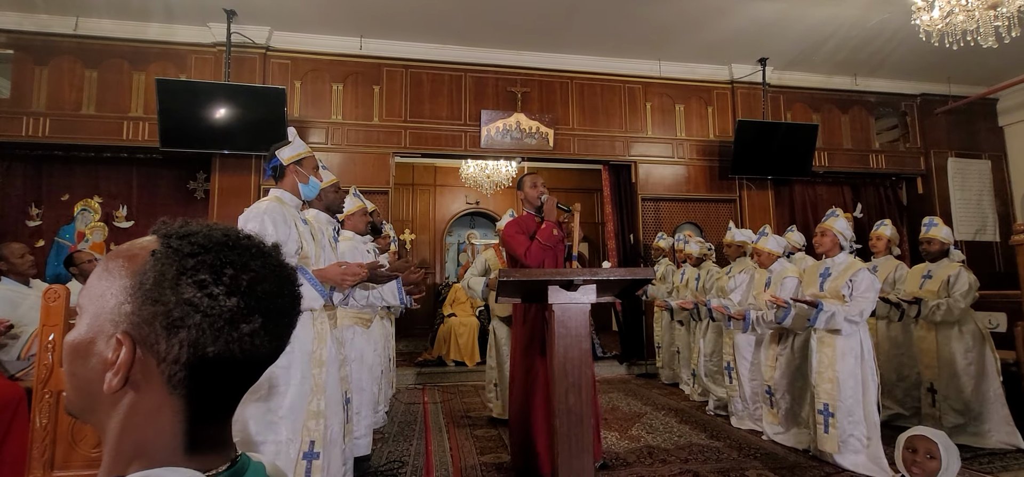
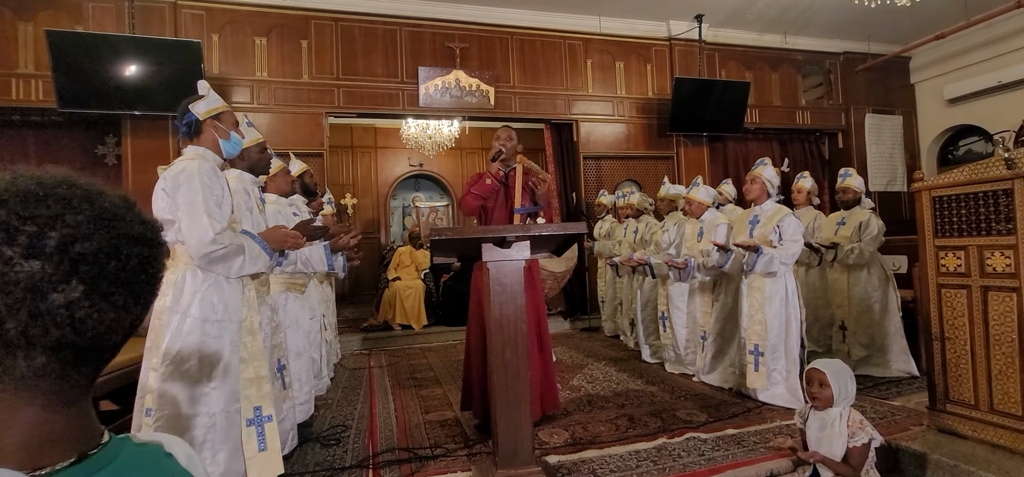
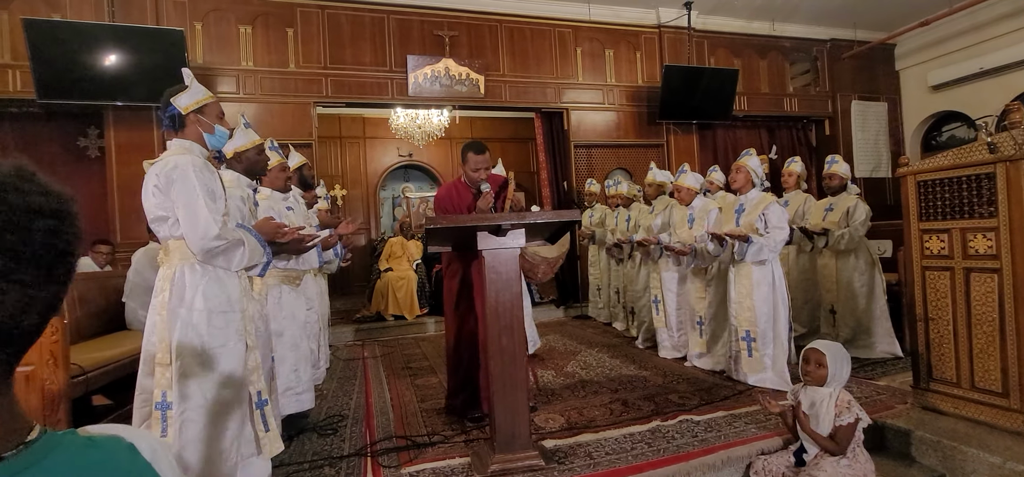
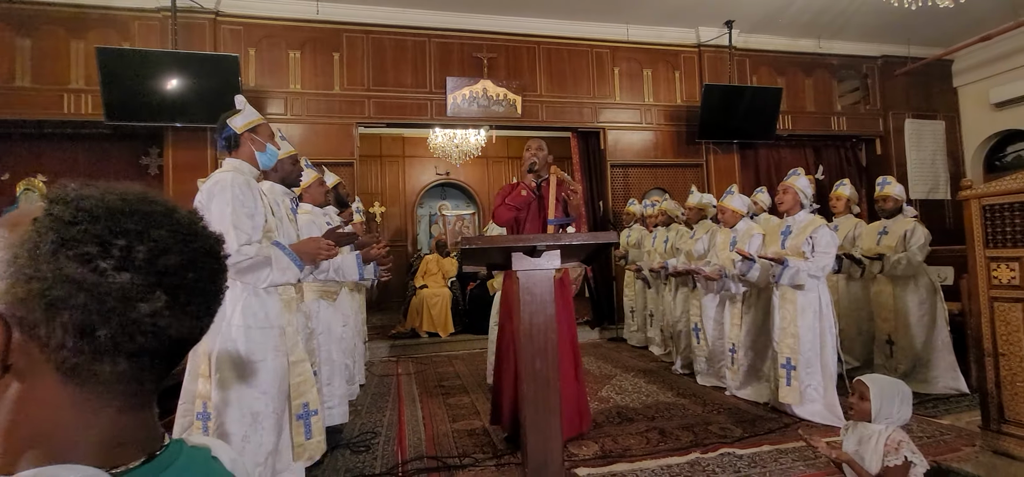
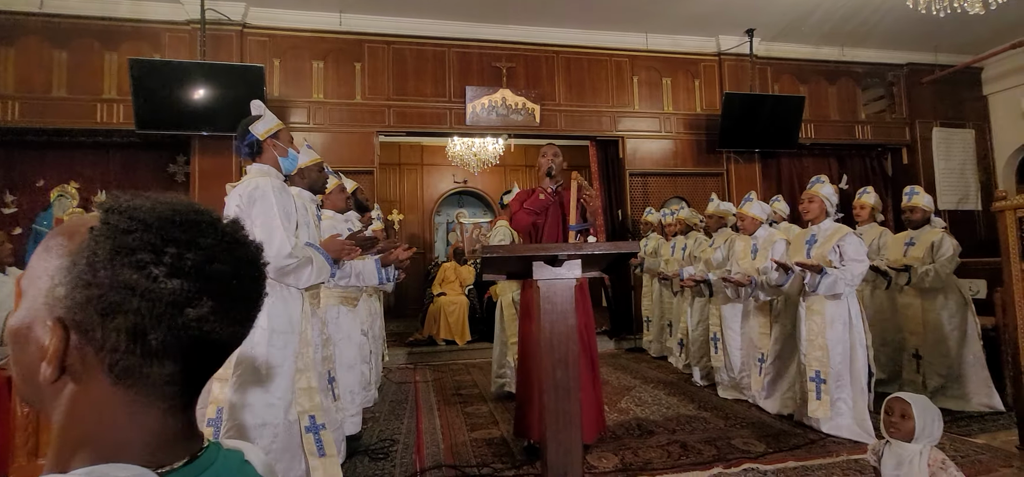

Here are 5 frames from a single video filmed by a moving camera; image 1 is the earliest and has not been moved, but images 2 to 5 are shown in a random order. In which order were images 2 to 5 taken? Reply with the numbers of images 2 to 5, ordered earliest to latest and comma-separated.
5, 4, 2, 3
